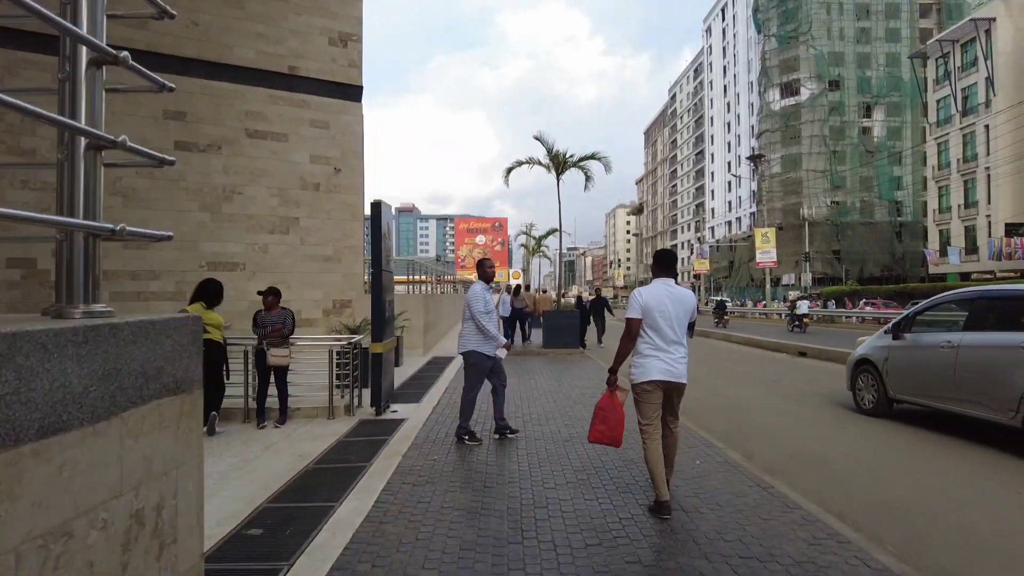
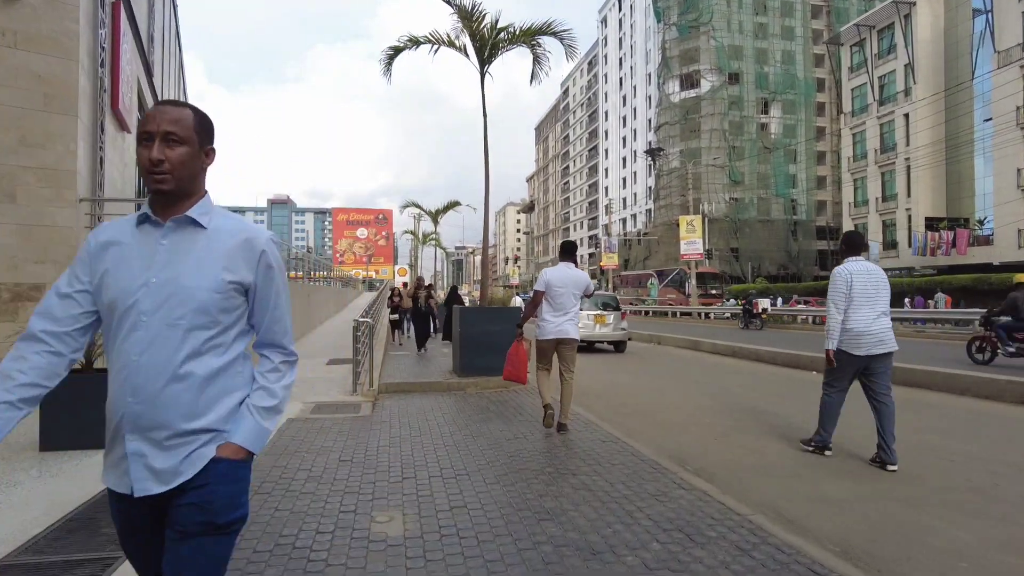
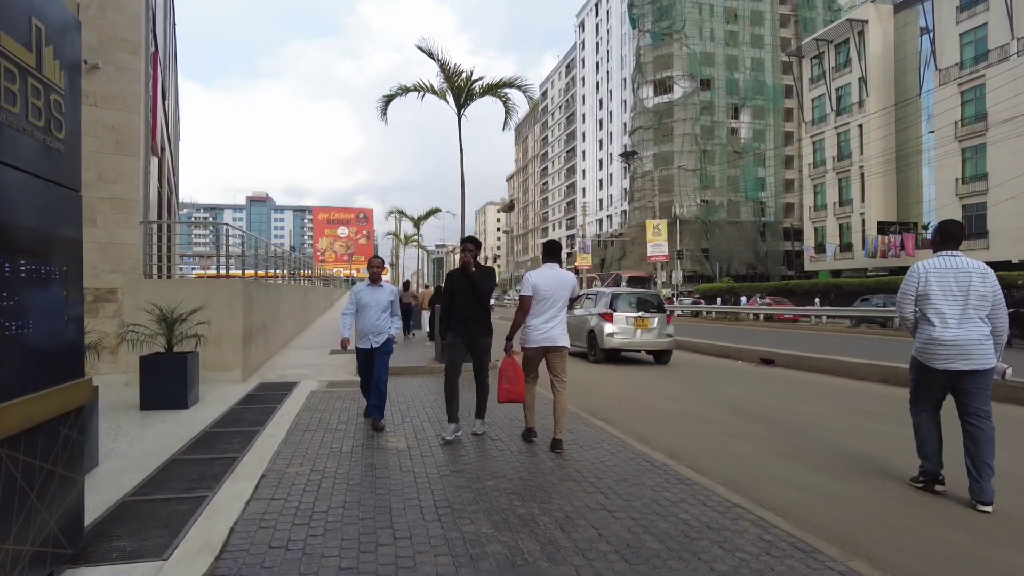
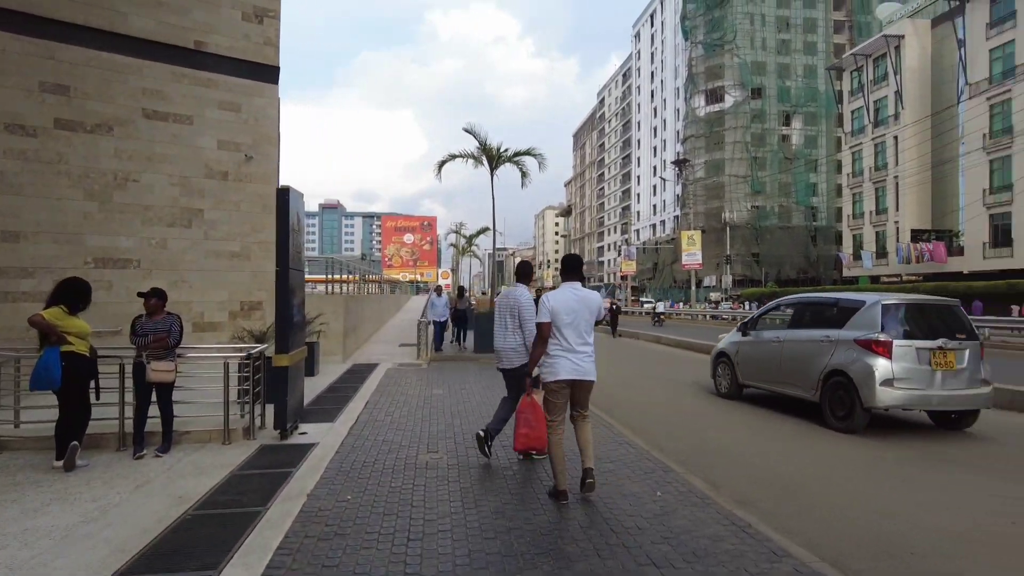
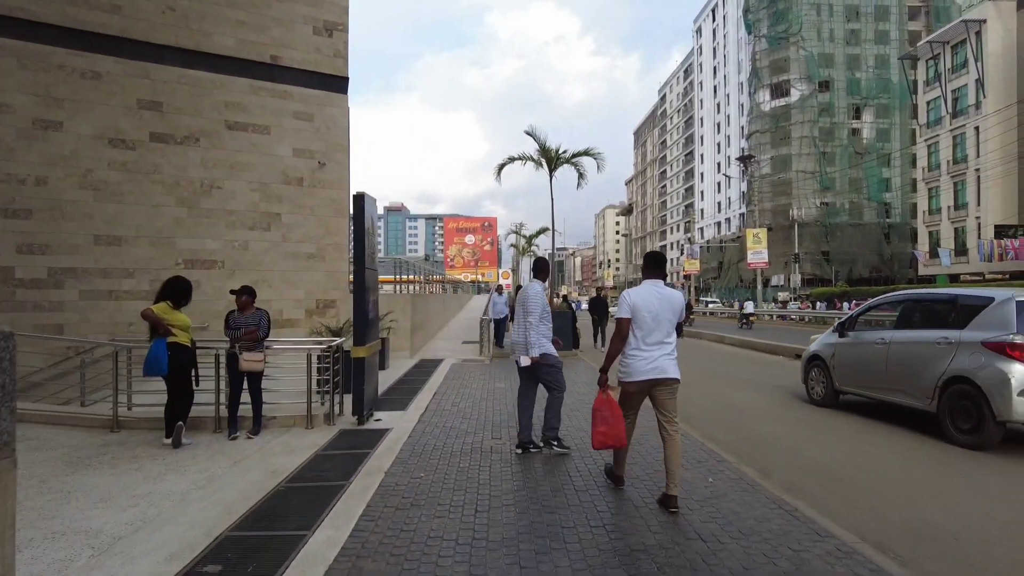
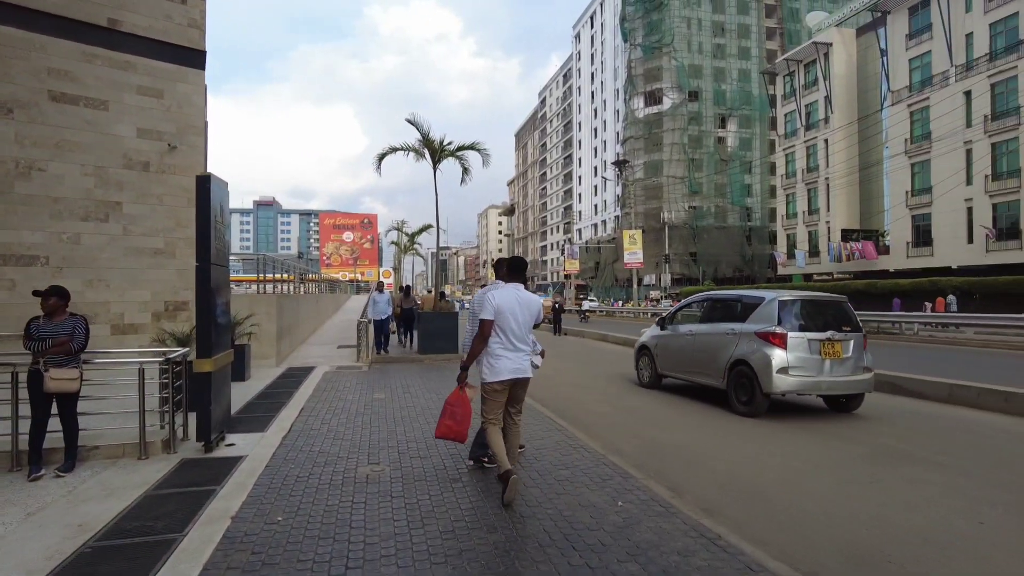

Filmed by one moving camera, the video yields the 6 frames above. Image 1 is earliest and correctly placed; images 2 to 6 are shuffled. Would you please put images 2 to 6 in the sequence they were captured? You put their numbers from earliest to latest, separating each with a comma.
5, 4, 6, 3, 2
